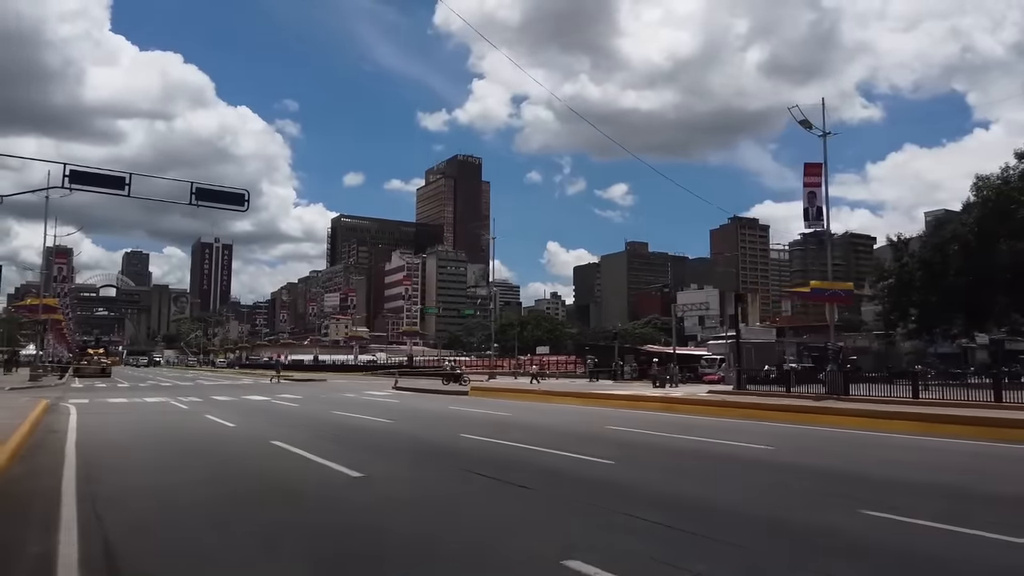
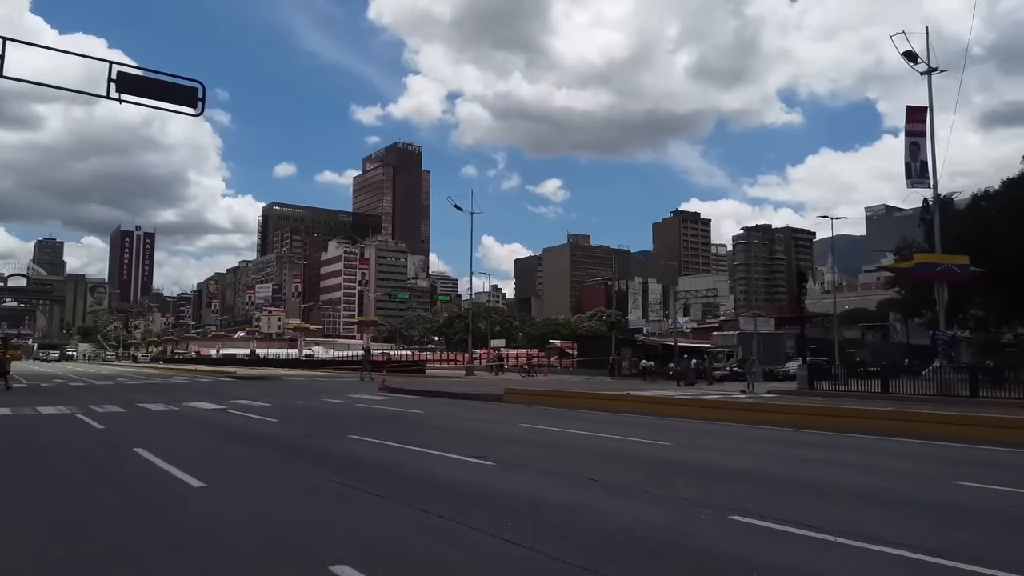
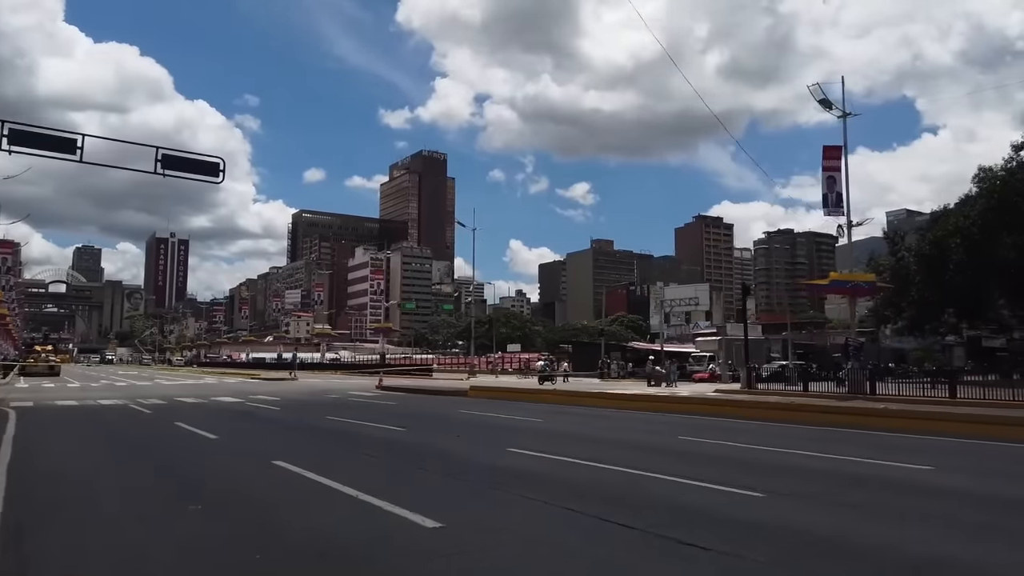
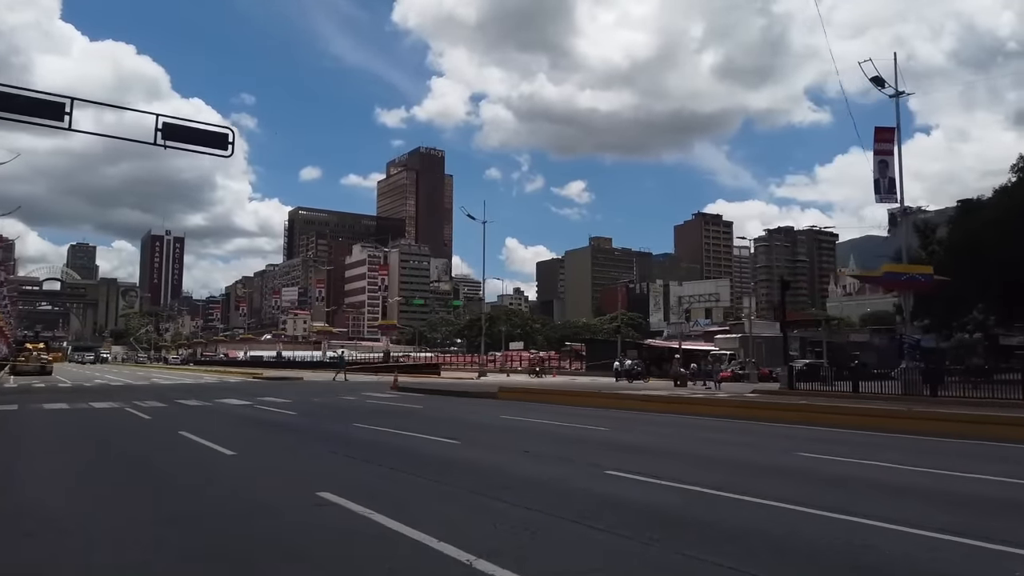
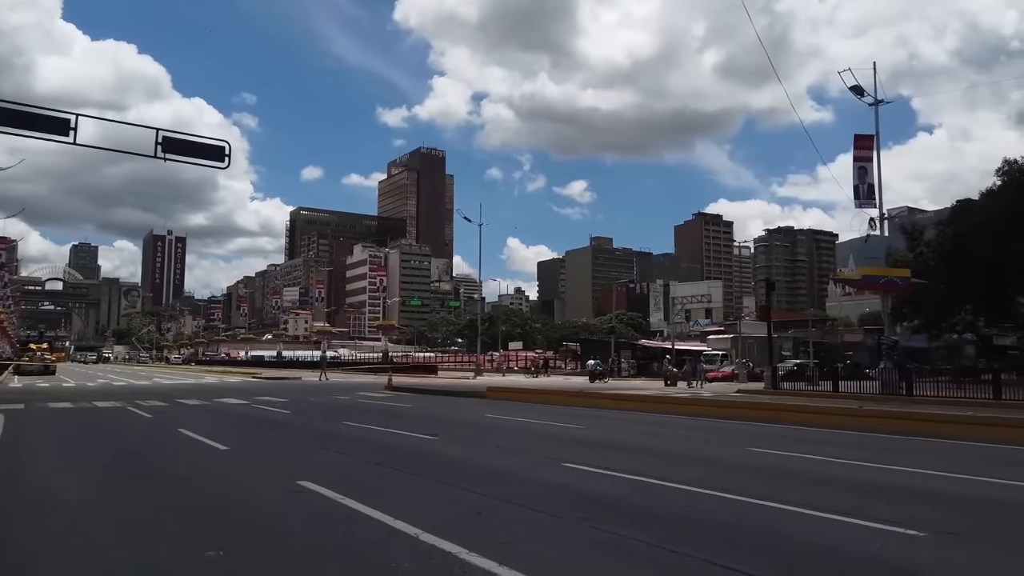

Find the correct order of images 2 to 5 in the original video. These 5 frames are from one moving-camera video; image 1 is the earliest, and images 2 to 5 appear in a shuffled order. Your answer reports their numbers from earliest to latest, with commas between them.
3, 5, 4, 2
